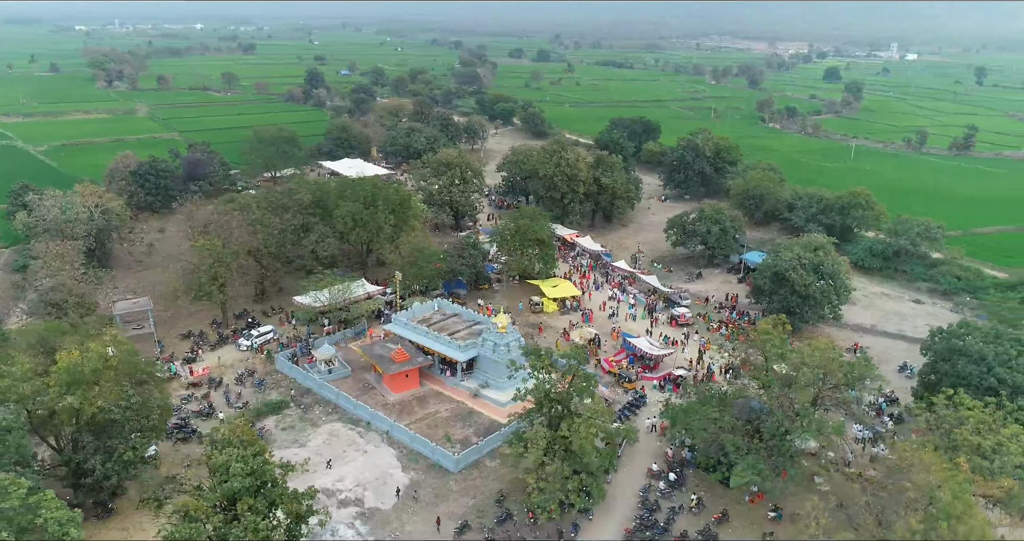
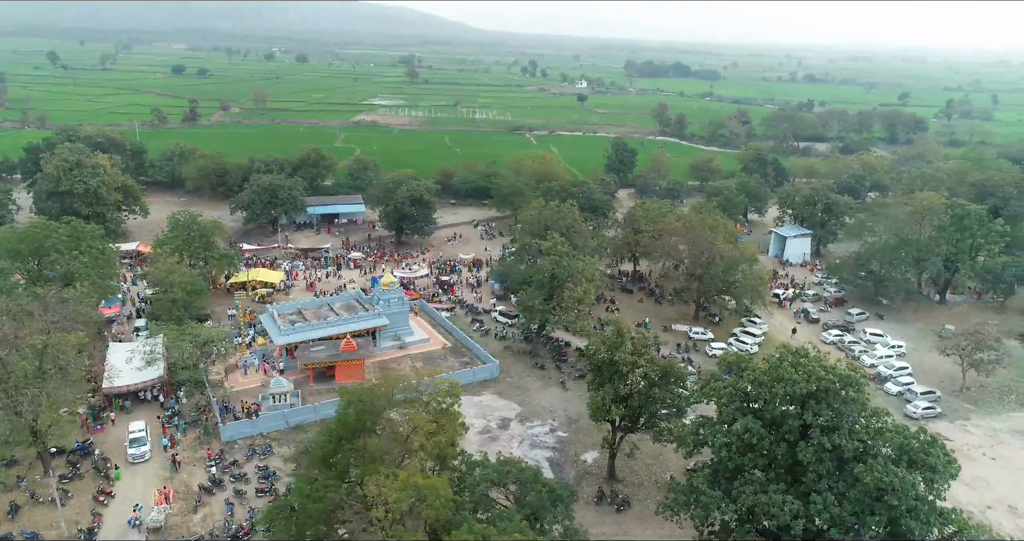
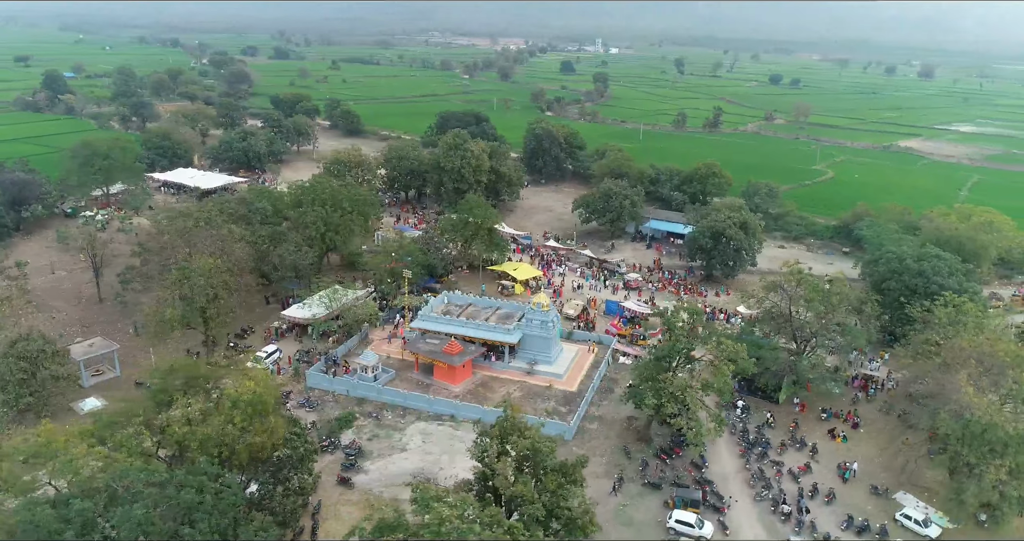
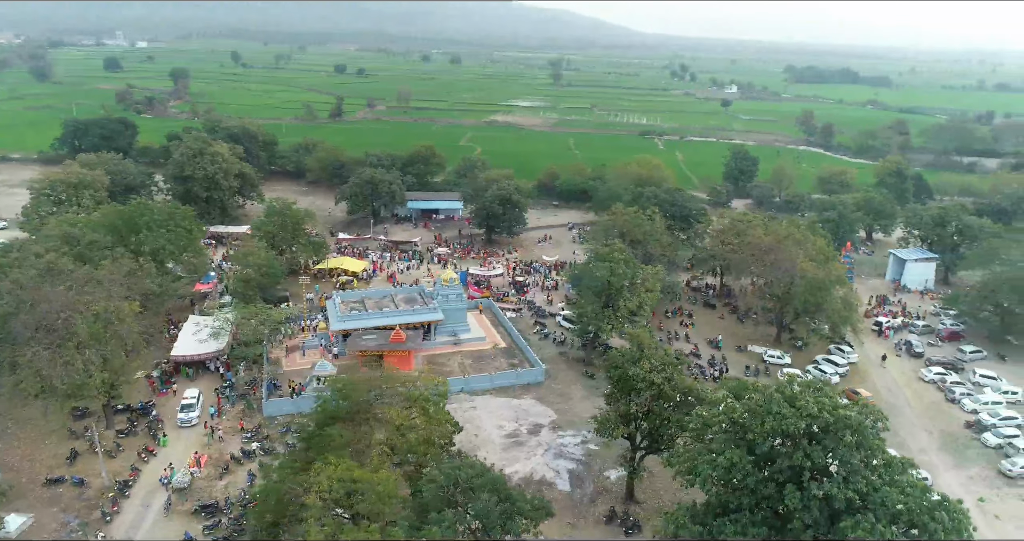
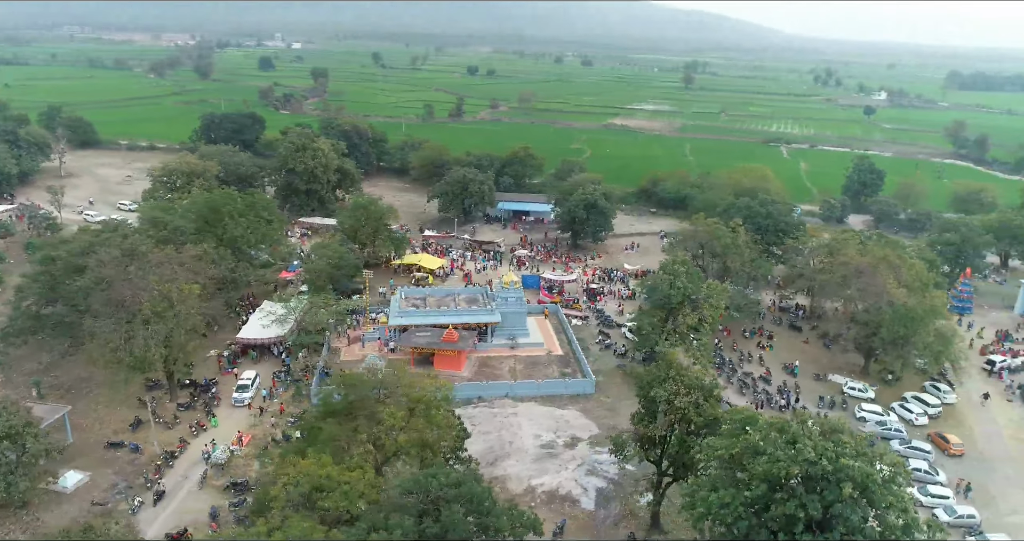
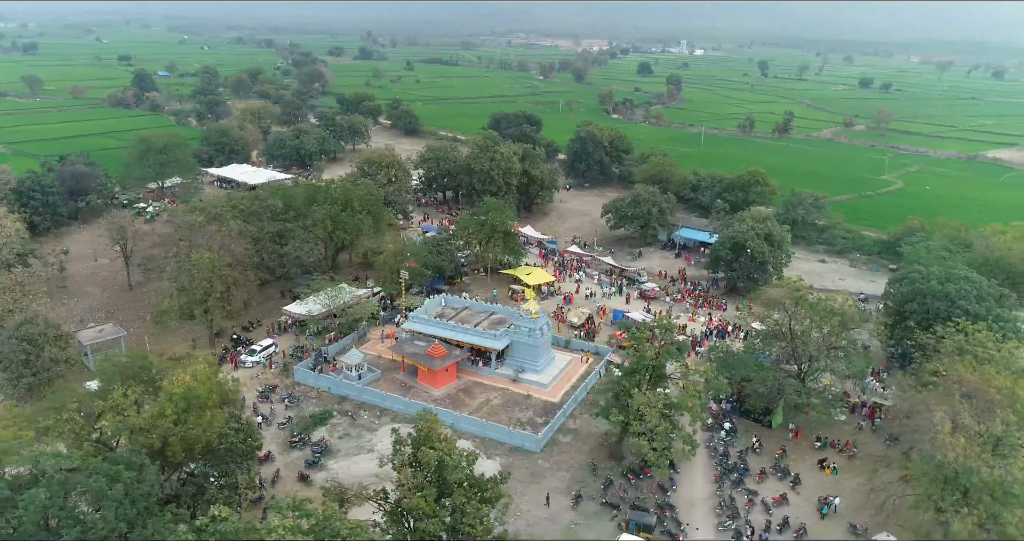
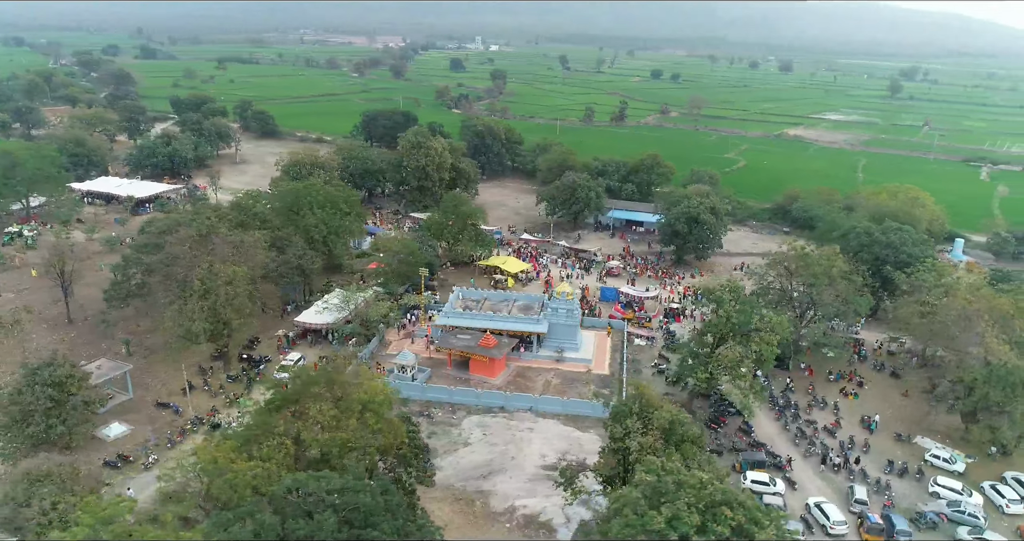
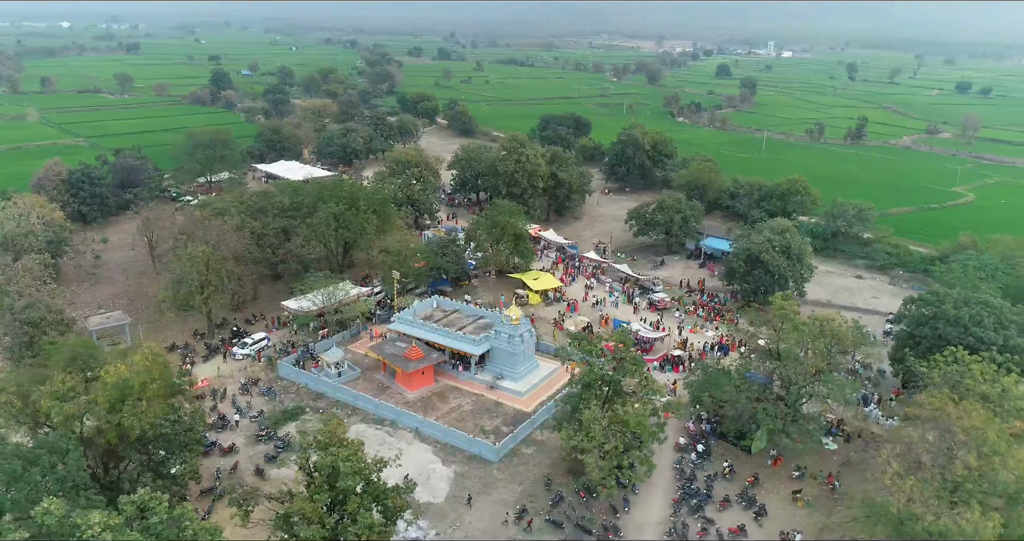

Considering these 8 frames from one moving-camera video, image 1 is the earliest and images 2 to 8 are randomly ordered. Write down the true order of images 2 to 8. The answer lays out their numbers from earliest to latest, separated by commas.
8, 6, 3, 7, 5, 4, 2
